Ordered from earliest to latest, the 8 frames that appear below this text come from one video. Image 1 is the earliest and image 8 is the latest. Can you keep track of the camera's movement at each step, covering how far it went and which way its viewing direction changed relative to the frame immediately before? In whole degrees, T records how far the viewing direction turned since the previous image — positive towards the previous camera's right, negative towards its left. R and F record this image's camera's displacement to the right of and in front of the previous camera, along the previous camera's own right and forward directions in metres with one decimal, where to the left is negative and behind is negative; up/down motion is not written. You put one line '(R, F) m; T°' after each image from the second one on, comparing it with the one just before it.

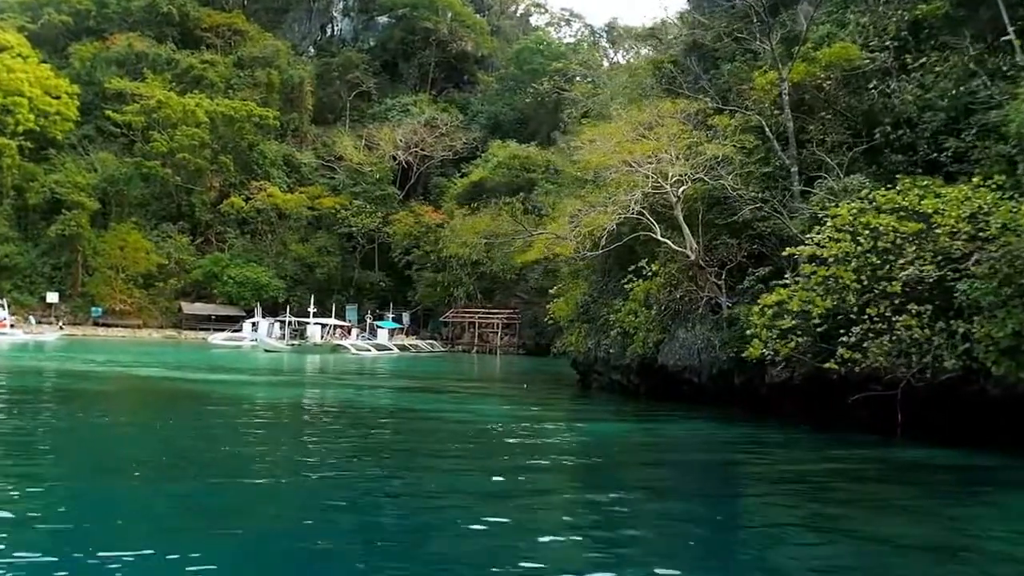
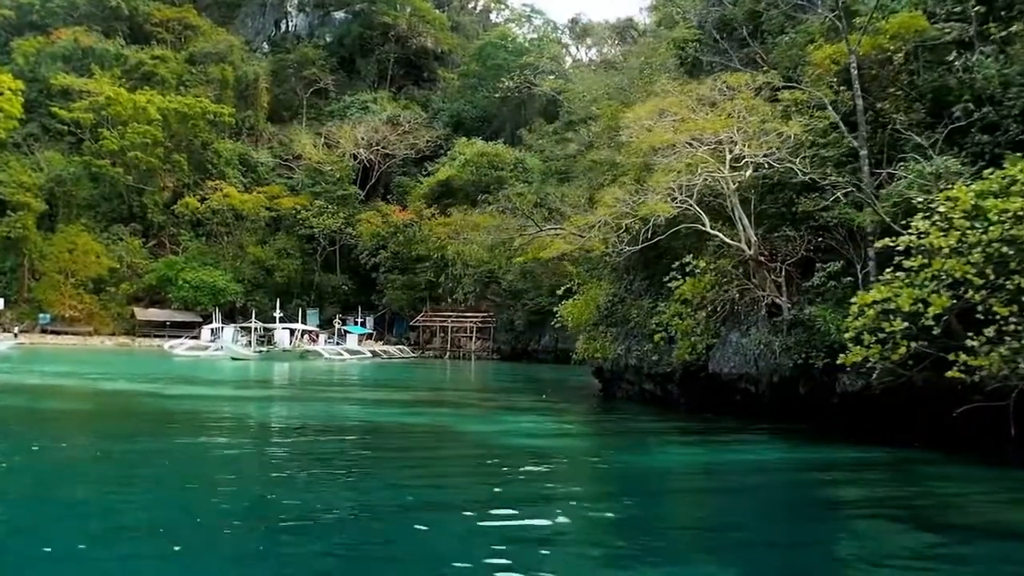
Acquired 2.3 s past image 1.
(-1.0, +1.7) m; +3°
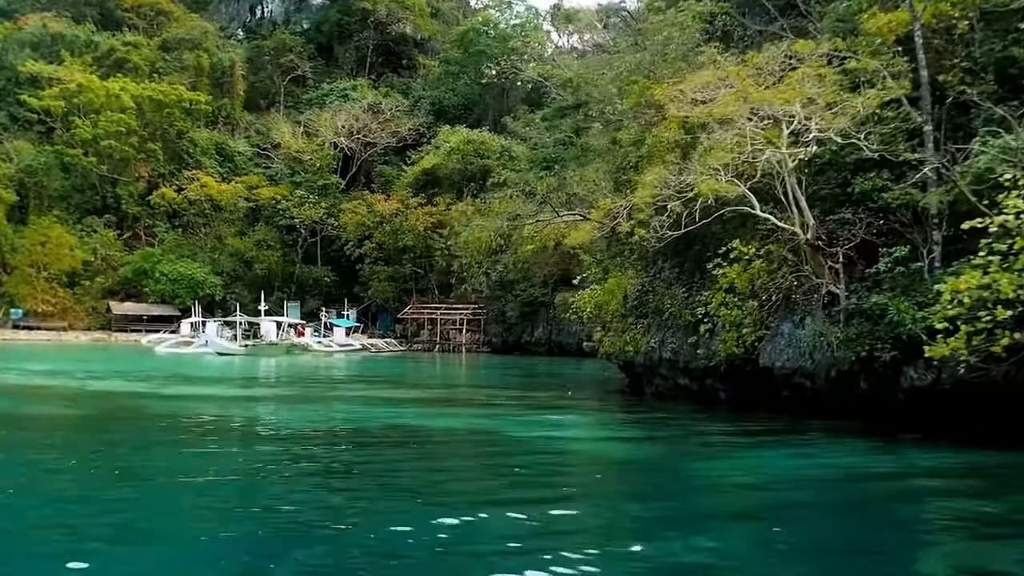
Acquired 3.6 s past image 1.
(-0.6, +1.1) m; +1°
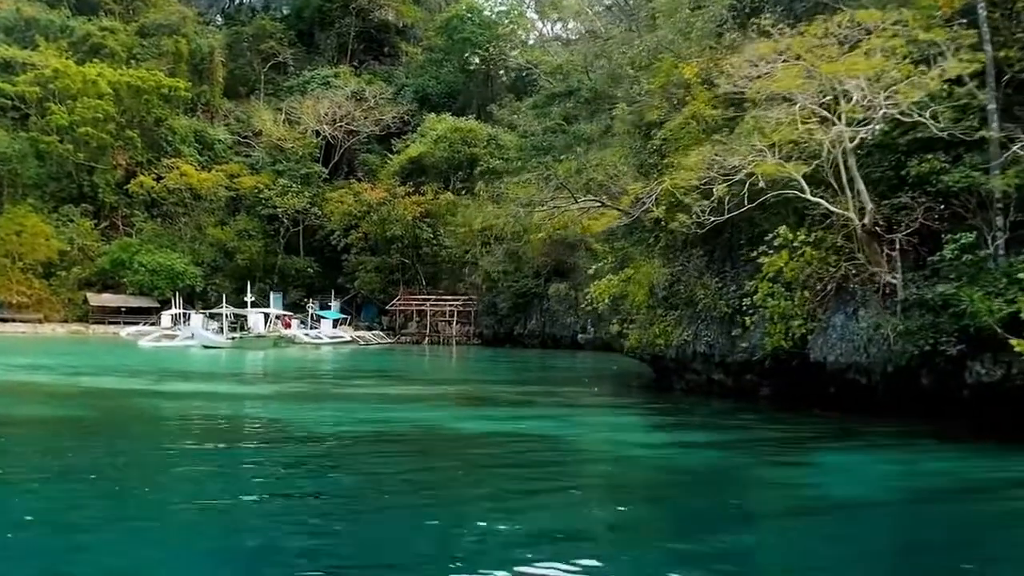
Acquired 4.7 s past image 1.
(-0.6, +0.9) m; +1°
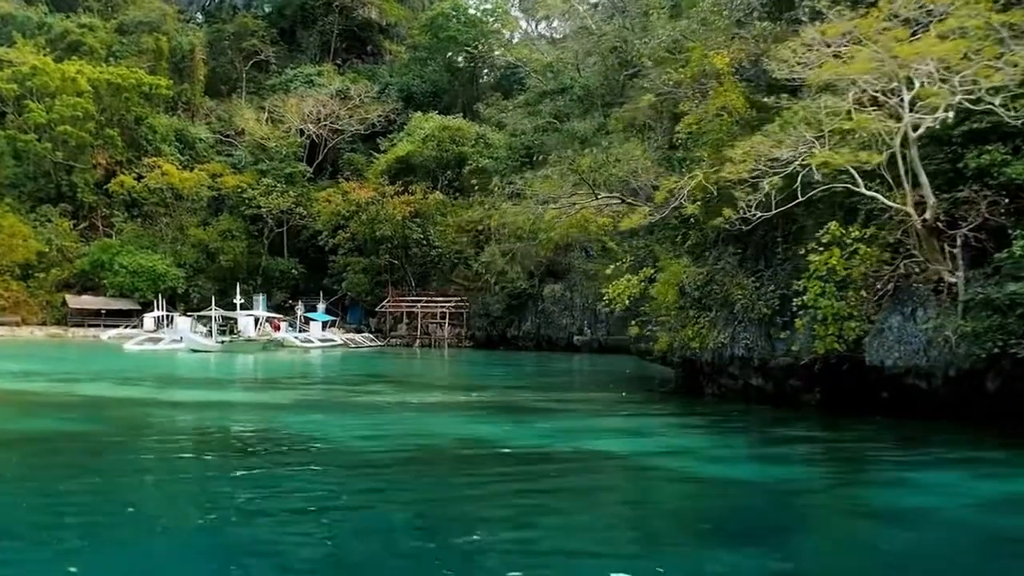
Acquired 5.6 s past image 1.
(-0.6, +0.7) m; +1°
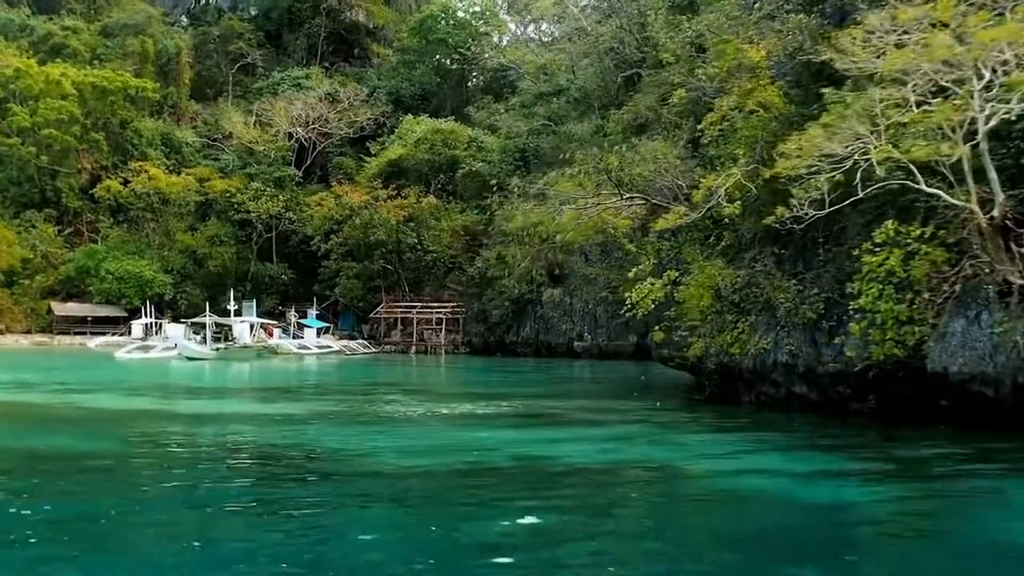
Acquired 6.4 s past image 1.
(-0.5, +0.6) m; +1°
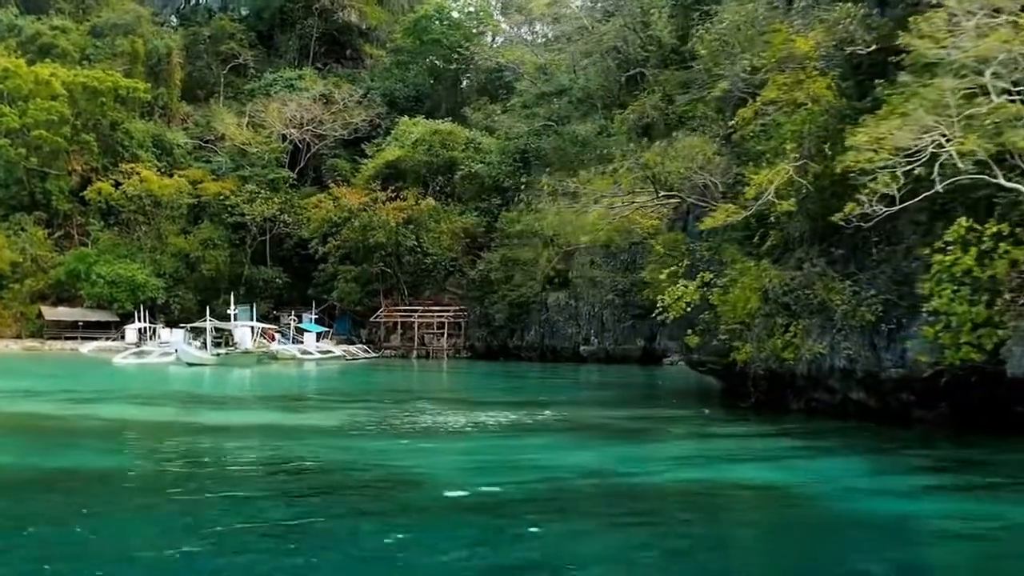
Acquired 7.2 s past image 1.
(-0.6, +0.6) m; +1°
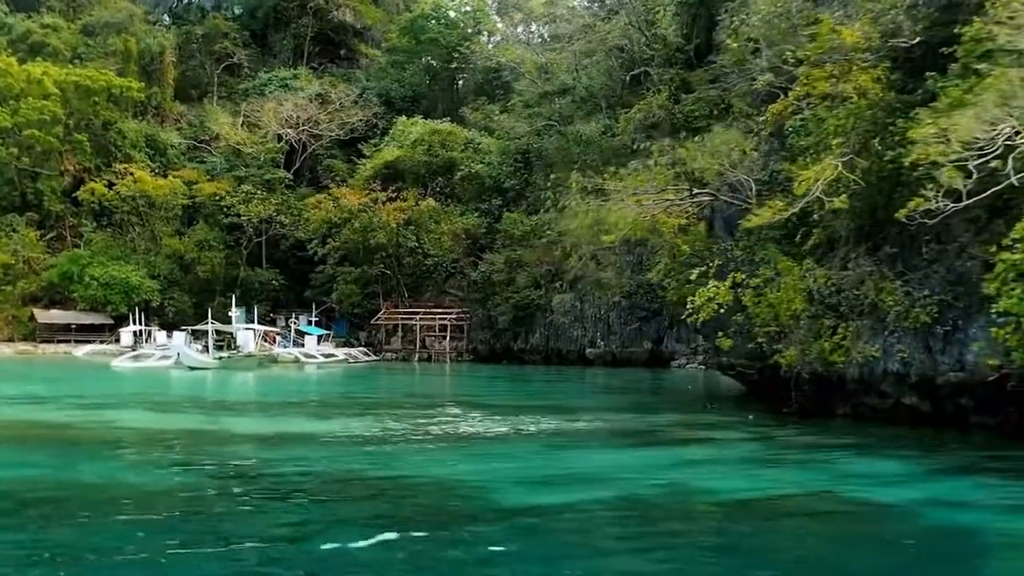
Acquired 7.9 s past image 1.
(-0.5, +0.5) m; +1°
